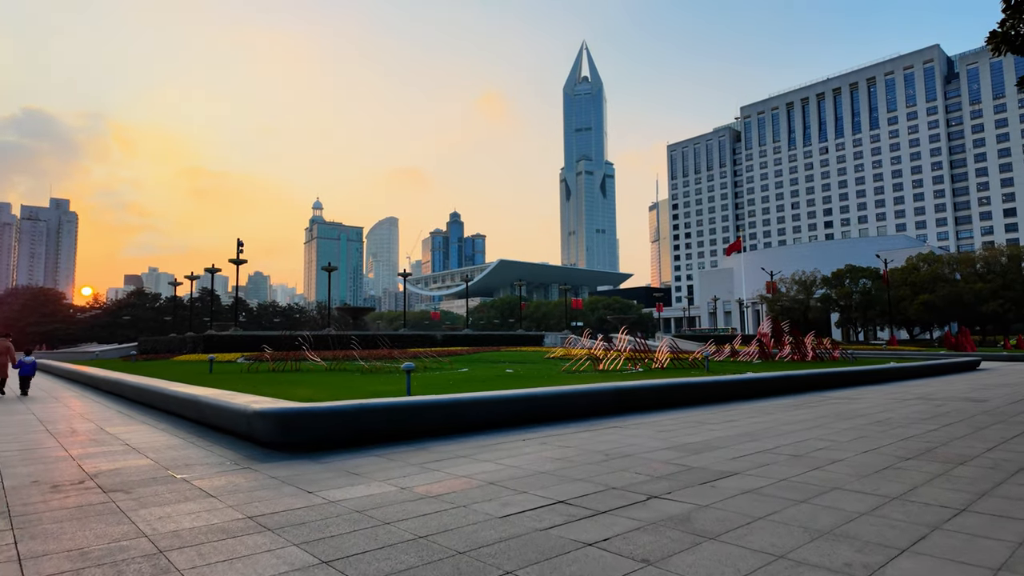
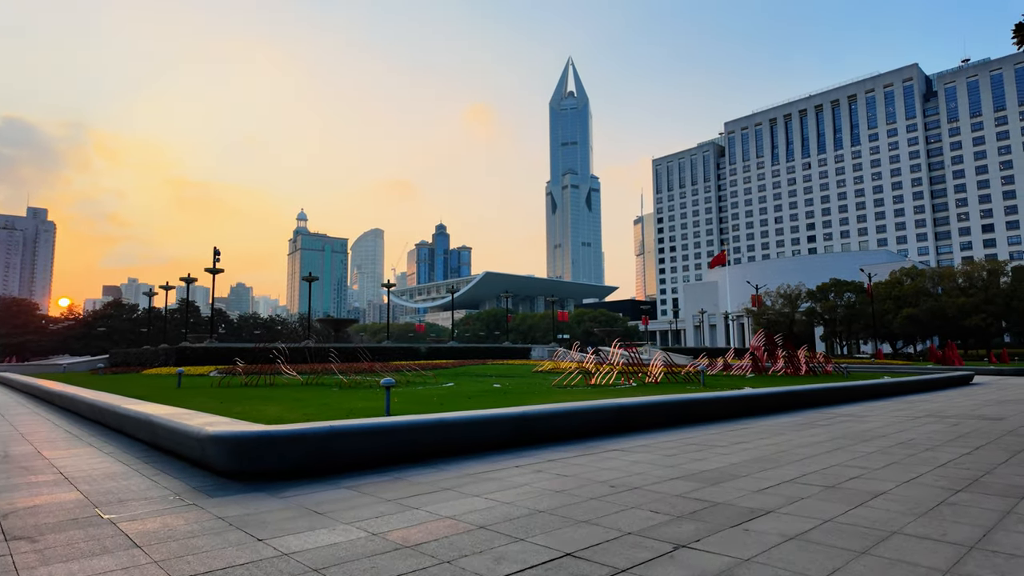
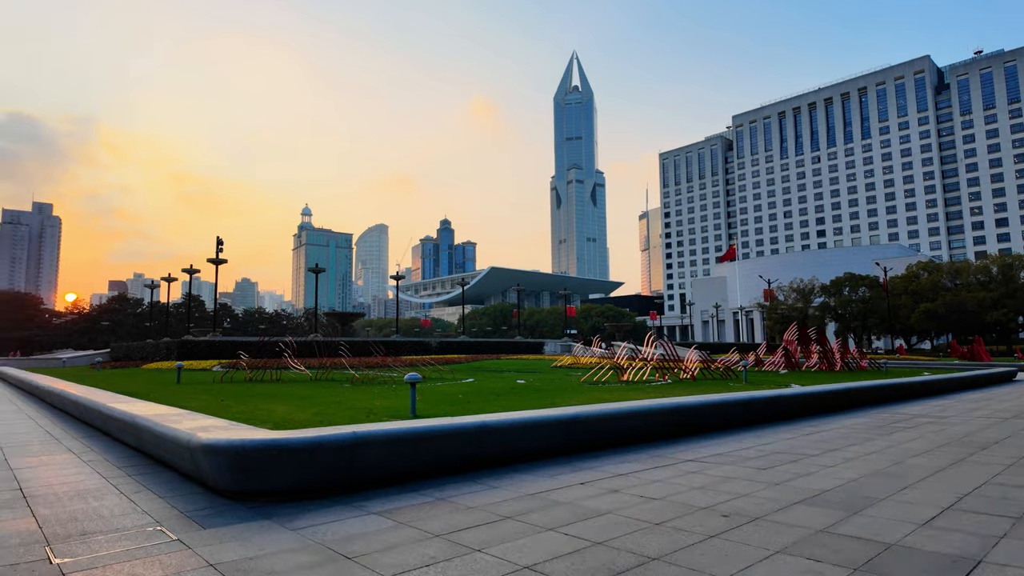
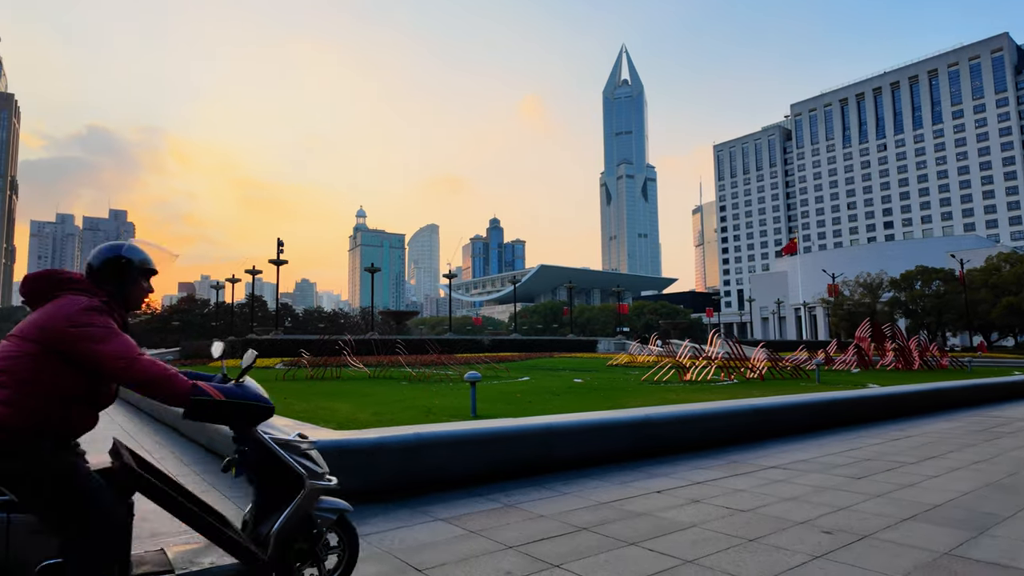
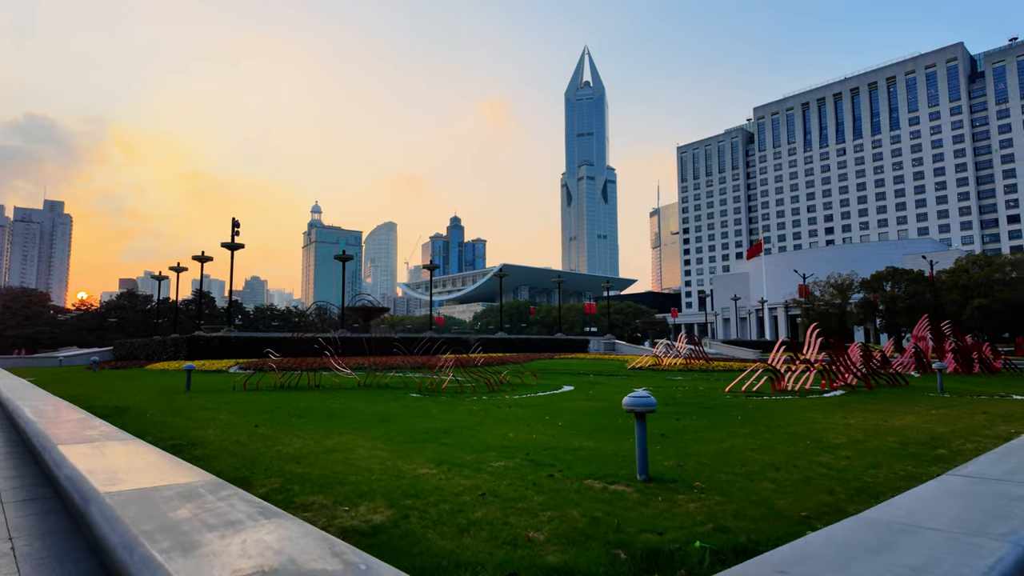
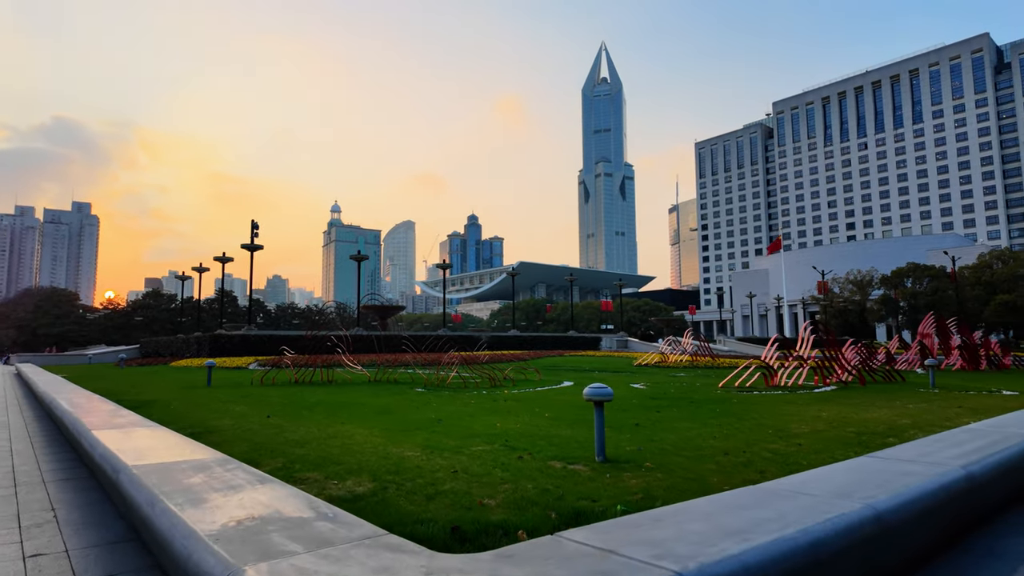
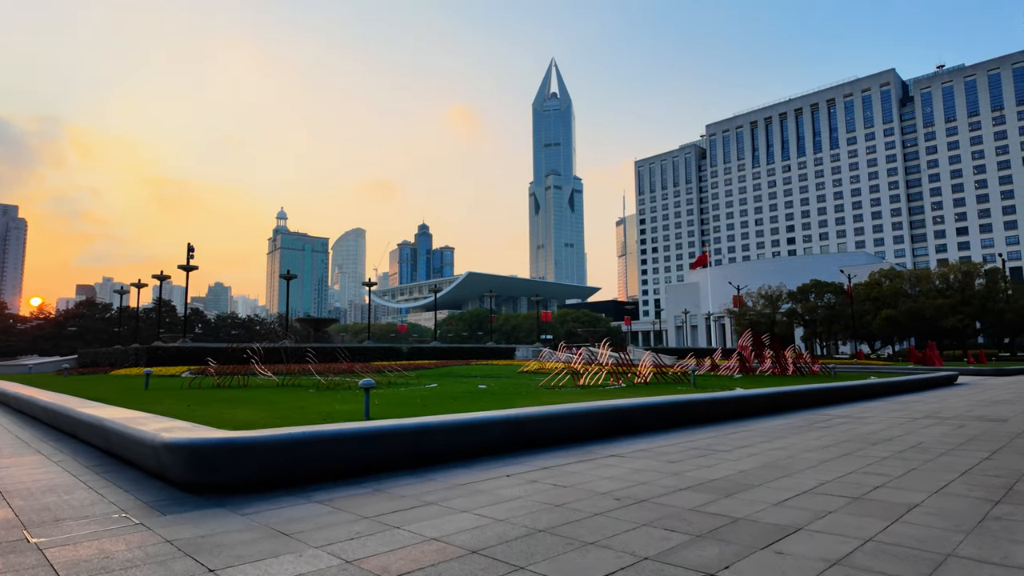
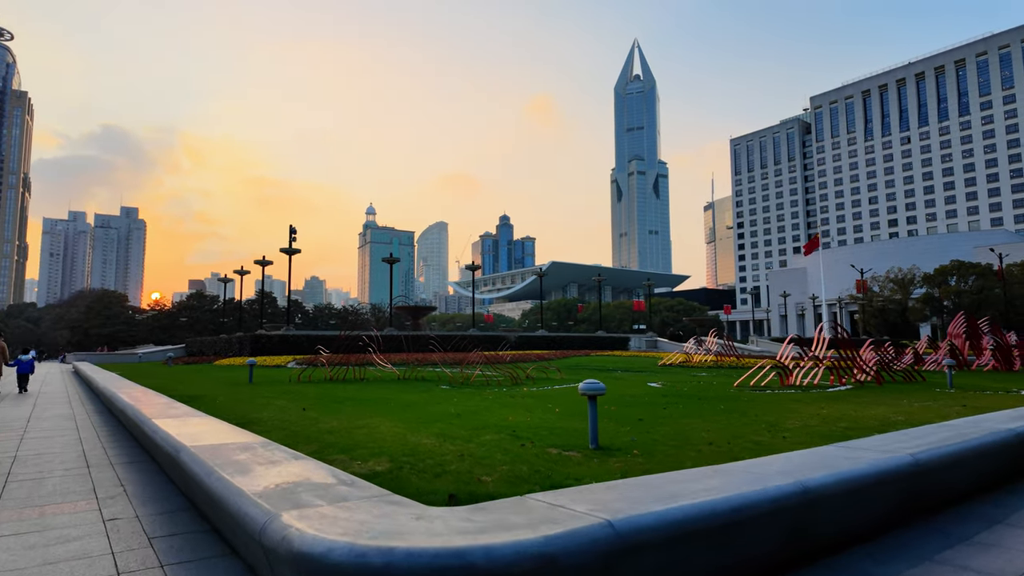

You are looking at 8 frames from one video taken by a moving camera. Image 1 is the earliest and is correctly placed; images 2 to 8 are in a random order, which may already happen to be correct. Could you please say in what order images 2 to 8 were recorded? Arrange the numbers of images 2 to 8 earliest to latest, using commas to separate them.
2, 7, 3, 4, 8, 6, 5
